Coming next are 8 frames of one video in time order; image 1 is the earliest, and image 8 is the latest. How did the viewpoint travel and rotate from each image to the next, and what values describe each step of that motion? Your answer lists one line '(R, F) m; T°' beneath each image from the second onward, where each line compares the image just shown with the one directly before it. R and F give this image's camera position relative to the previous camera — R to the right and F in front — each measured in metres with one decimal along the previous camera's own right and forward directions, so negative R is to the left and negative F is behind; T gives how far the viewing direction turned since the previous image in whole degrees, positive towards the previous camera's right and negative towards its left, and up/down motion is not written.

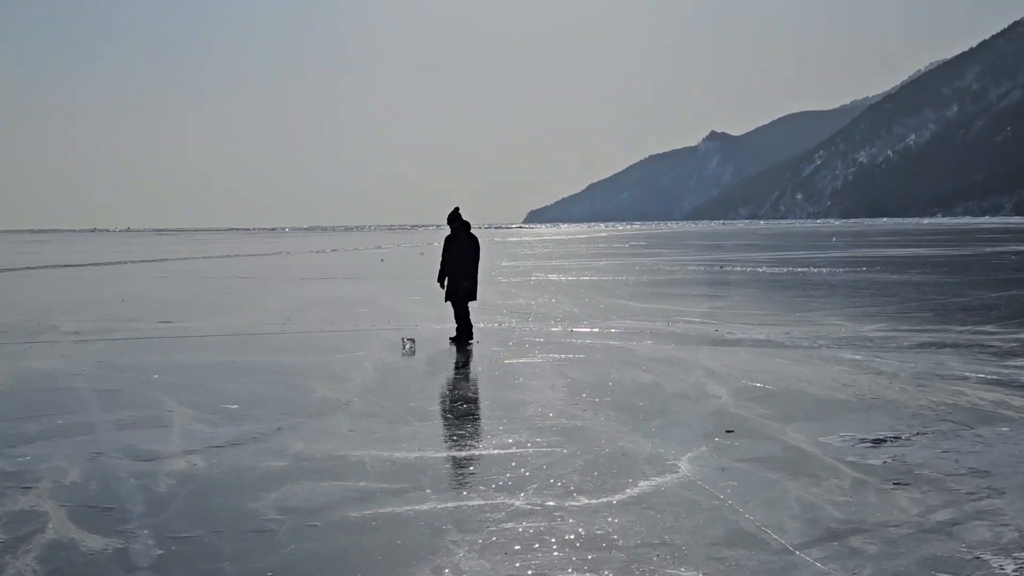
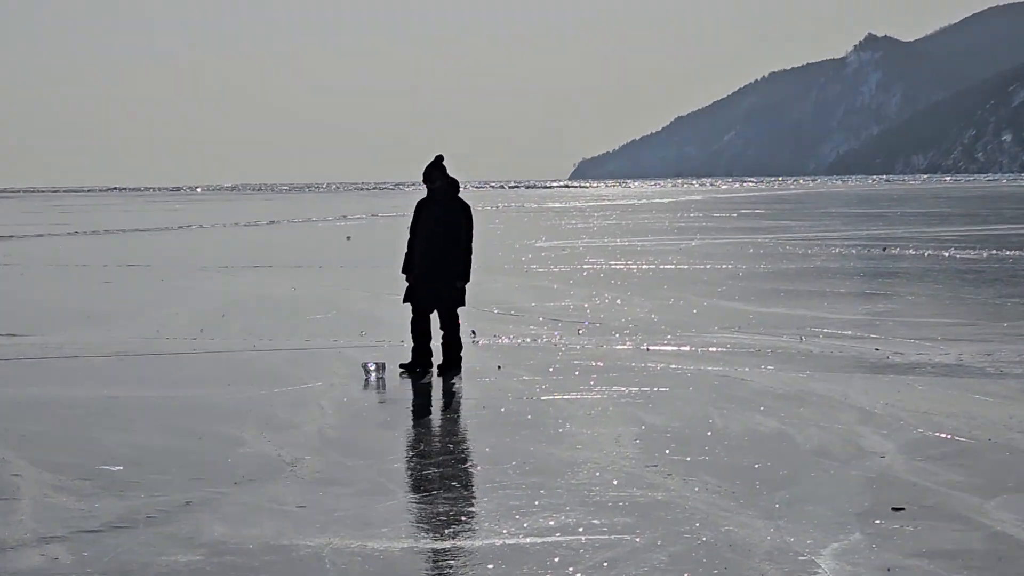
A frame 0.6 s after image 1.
(+0.1, +2.9) m; -2°
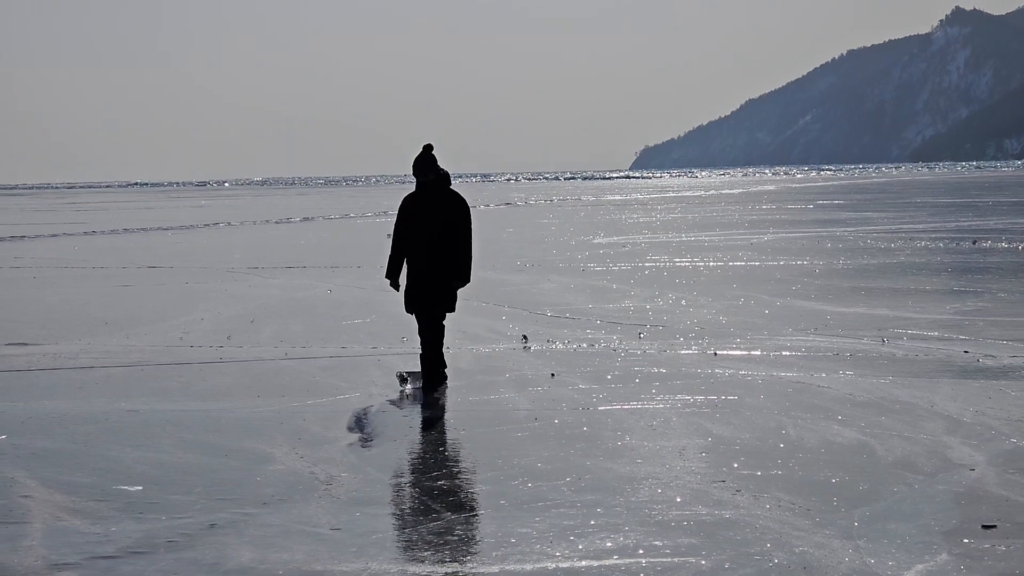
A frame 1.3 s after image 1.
(0.0, +0.4) m; -2°
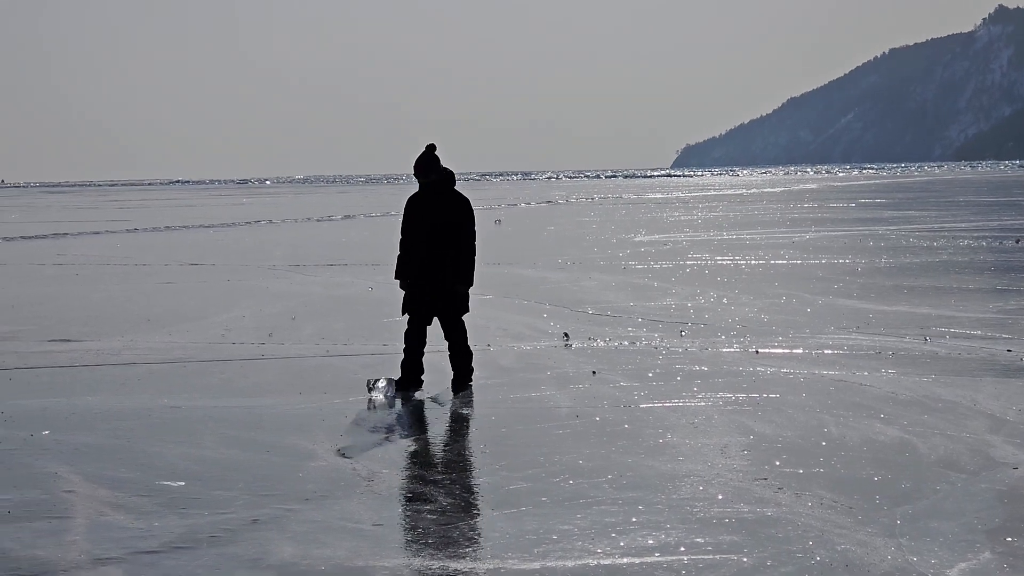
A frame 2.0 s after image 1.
(0.0, 0.0) m; -1°
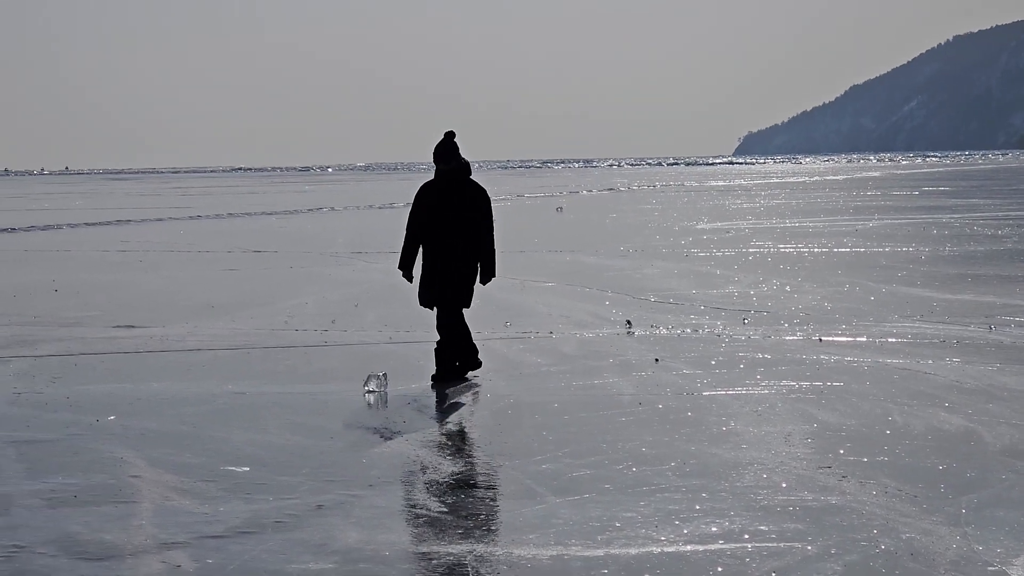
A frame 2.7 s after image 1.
(0.0, 0.0) m; -1°
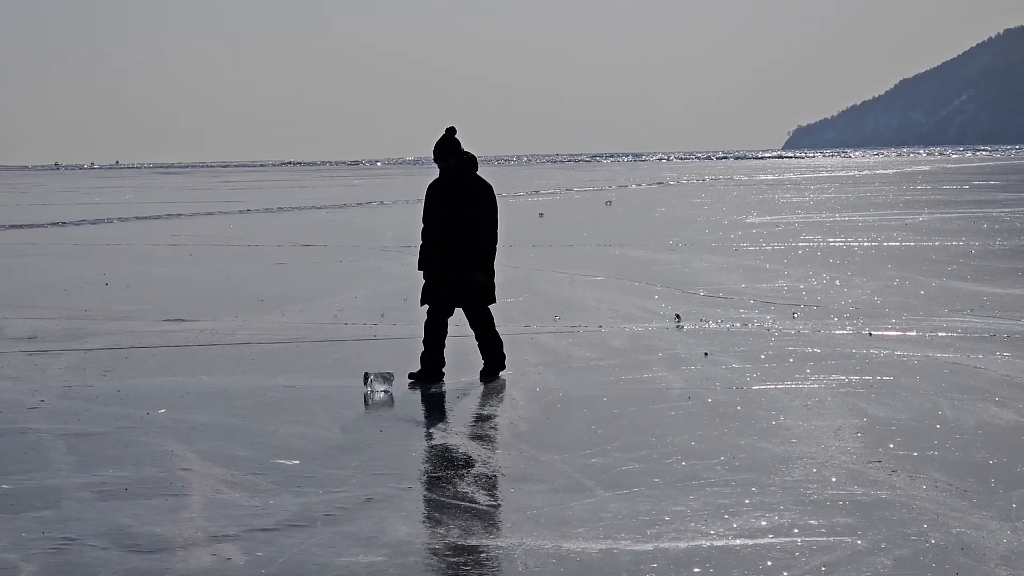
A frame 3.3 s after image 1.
(0.0, 0.0) m; -1°
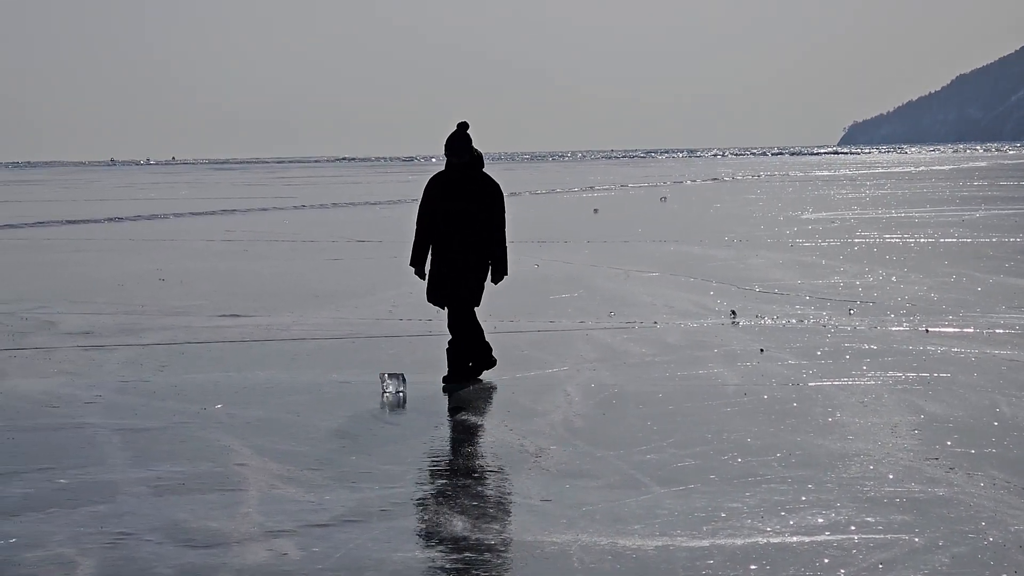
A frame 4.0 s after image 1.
(0.0, 0.0) m; -1°
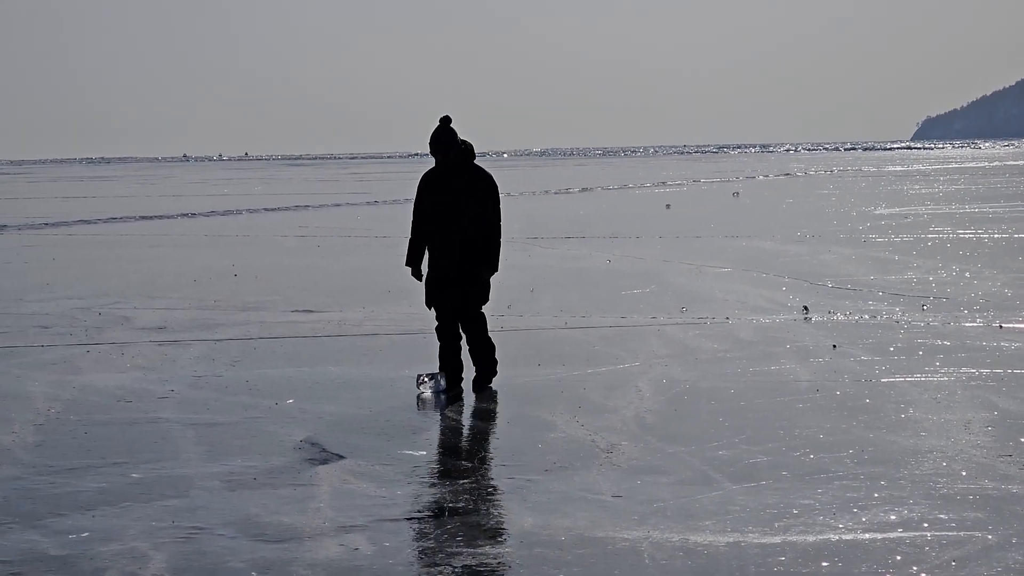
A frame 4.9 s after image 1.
(0.0, 0.0) m; -2°
